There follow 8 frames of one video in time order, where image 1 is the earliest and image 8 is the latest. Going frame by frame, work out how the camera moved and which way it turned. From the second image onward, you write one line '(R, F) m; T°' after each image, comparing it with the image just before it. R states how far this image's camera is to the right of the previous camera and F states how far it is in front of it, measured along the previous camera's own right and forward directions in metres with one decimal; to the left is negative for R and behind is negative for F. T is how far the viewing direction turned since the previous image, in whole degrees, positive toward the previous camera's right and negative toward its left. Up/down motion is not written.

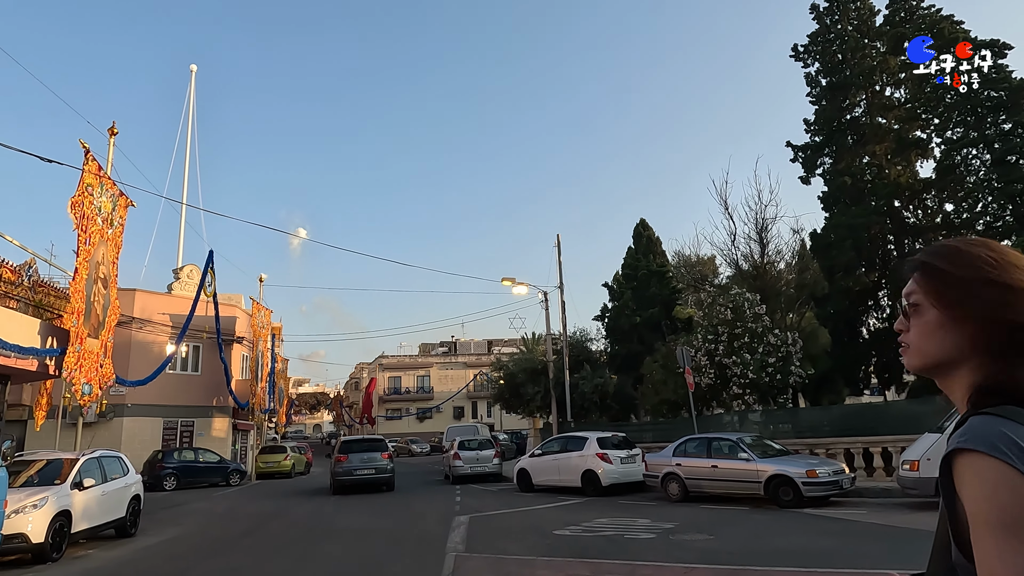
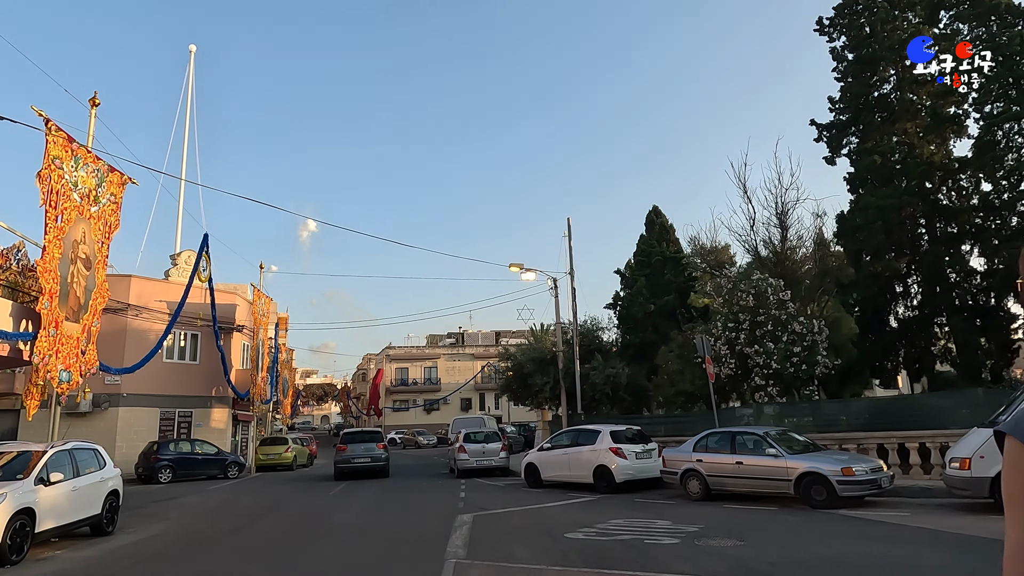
(0.0, +1.0) m; -1°
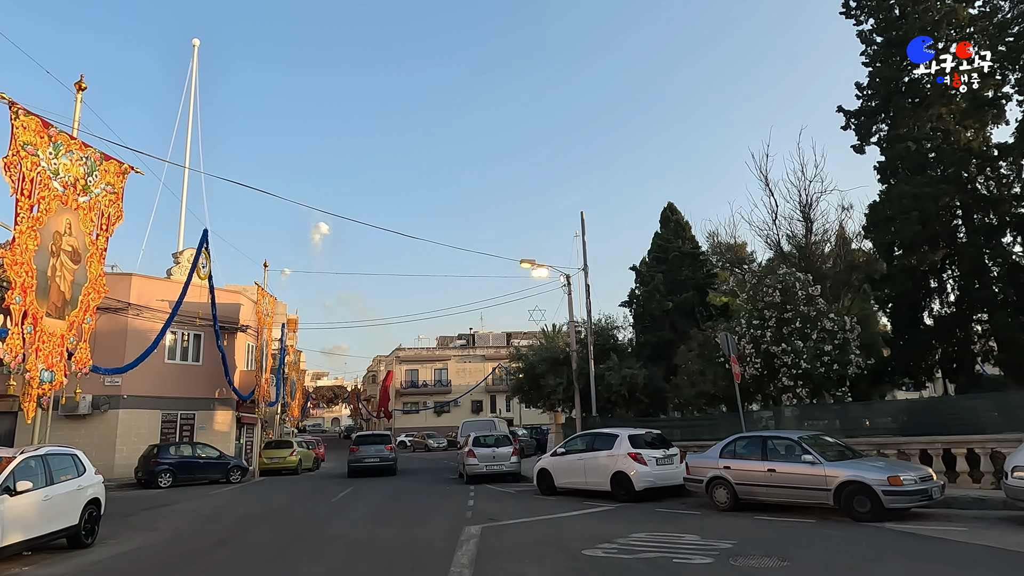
(0.0, +1.0) m; -1°
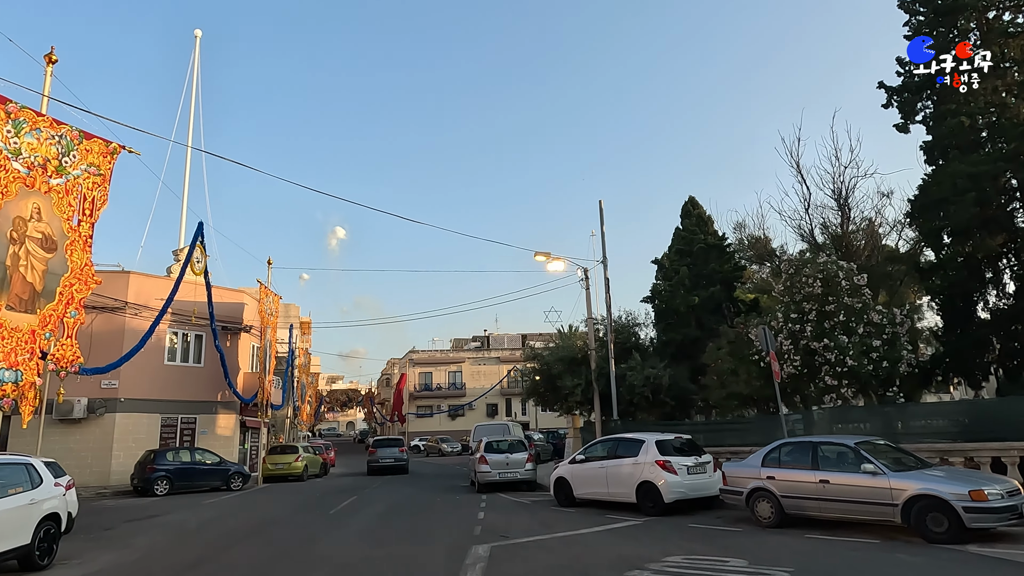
(0.0, +1.4) m; -1°
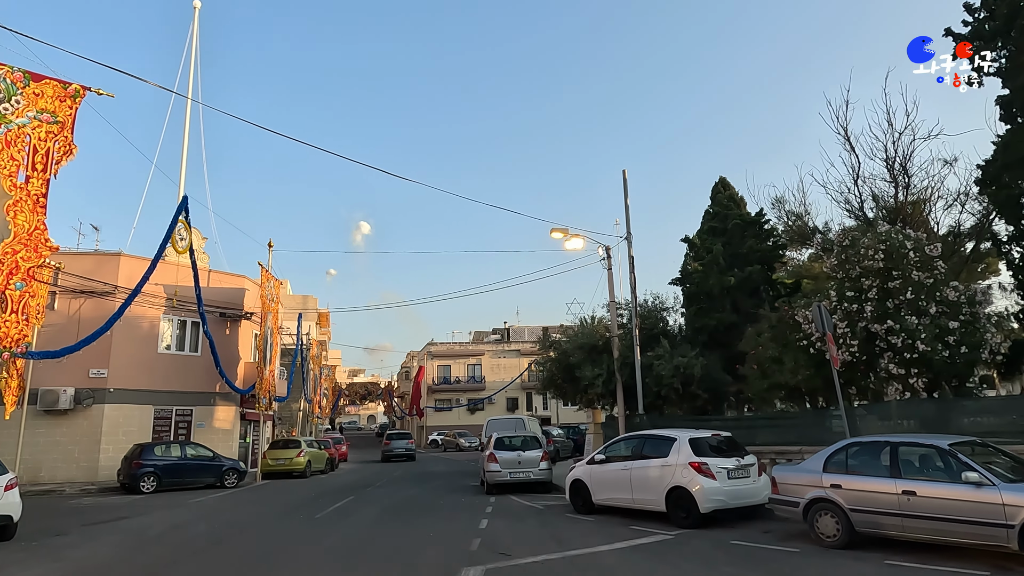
(+0.3, +2.0) m; -2°
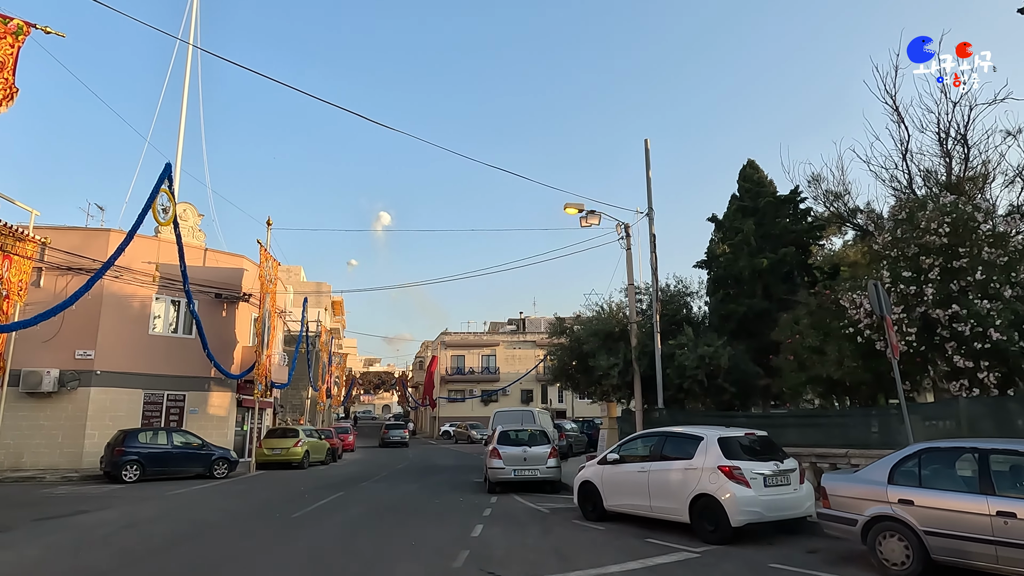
(+0.3, +1.6) m; -2°
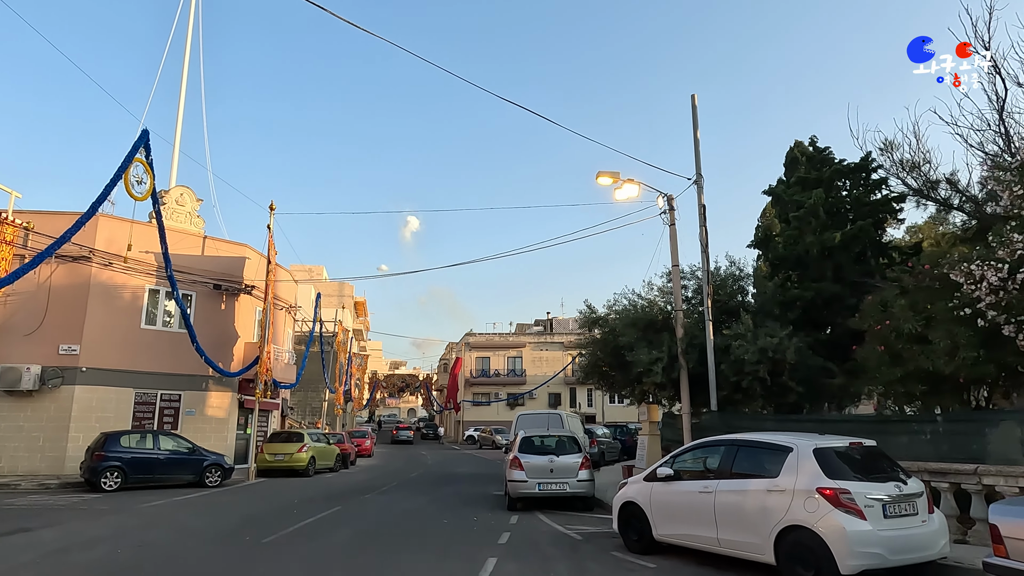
(+0.1, +2.4) m; -2°
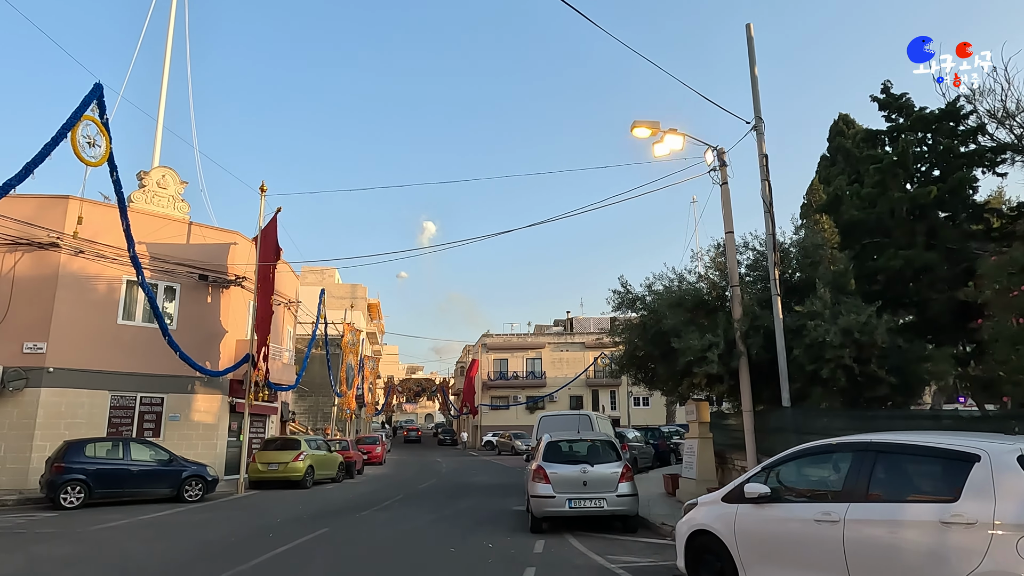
(-0.1, +2.5) m; -1°
